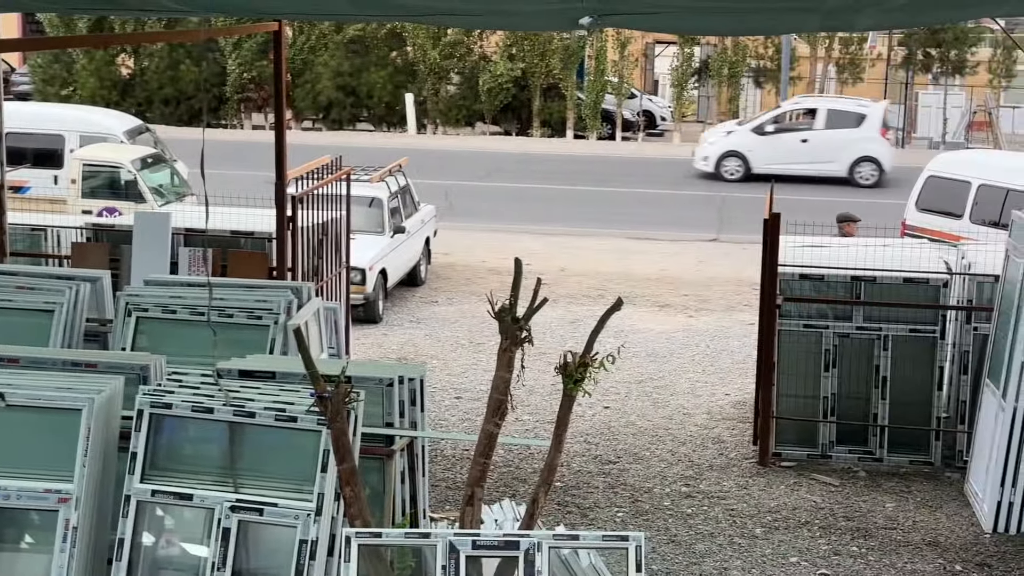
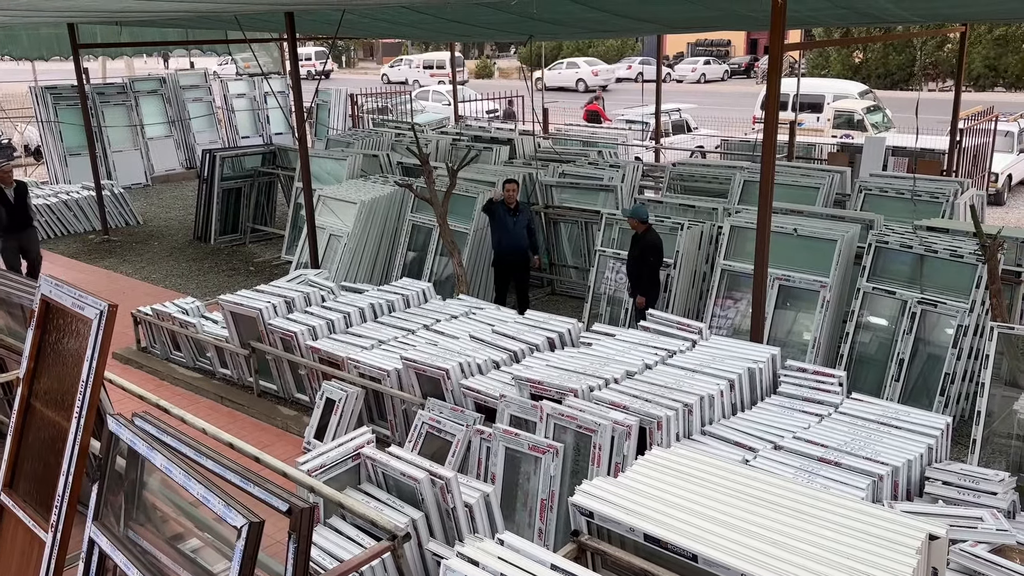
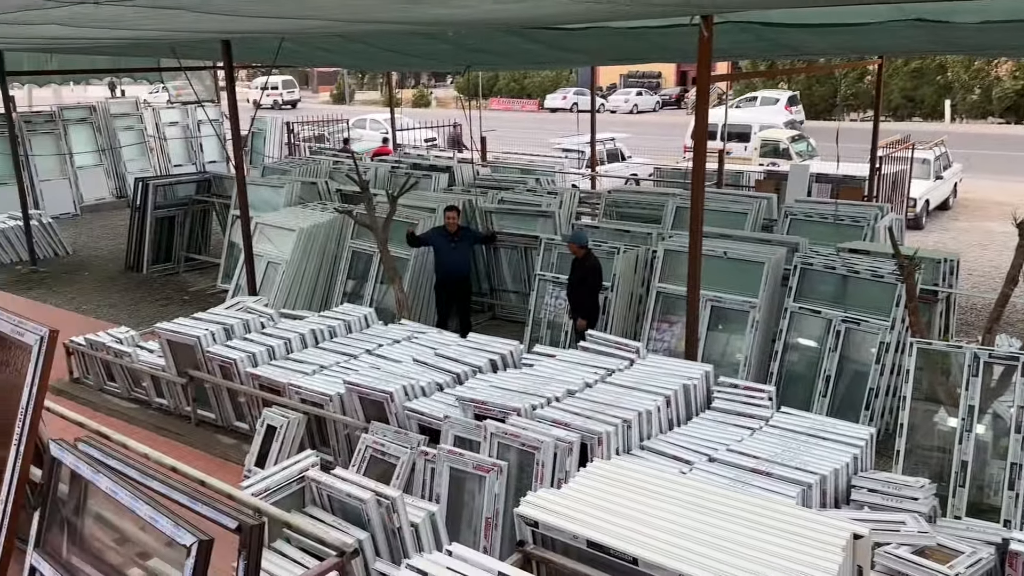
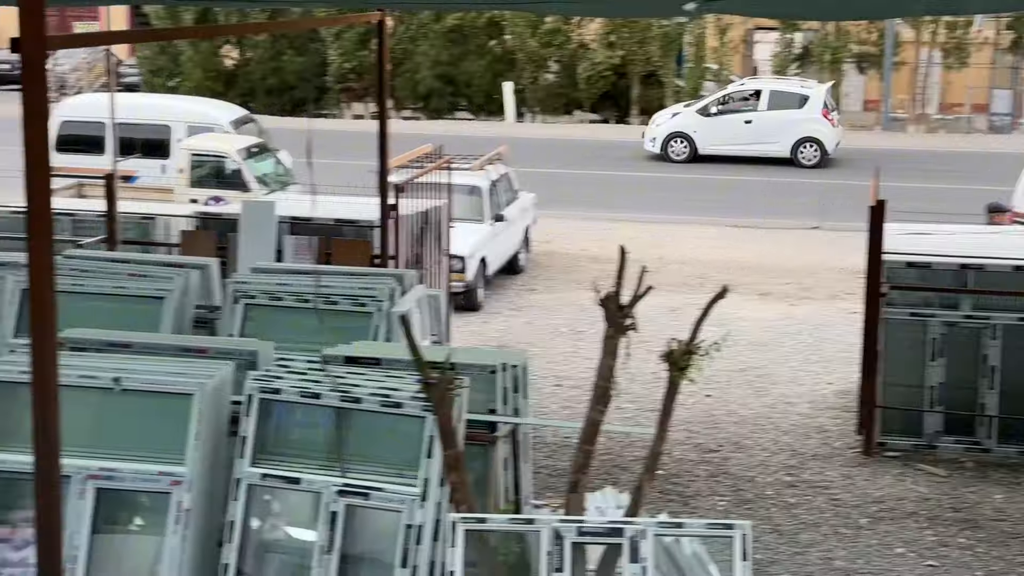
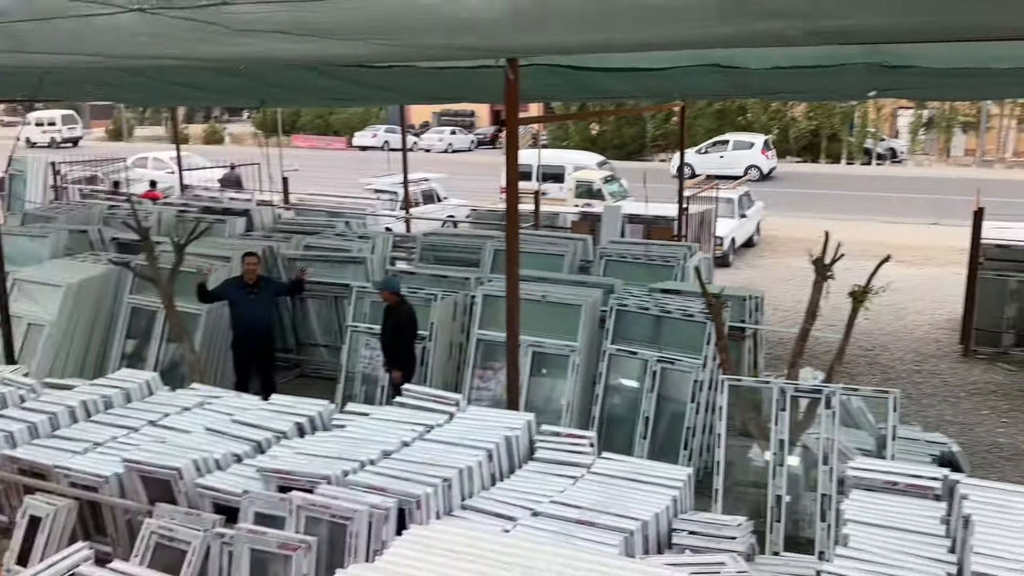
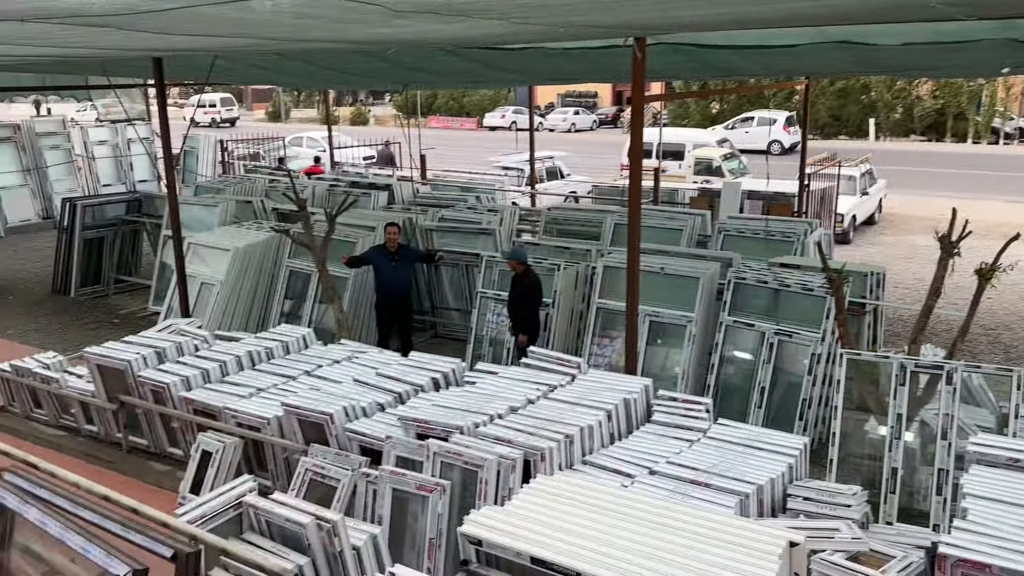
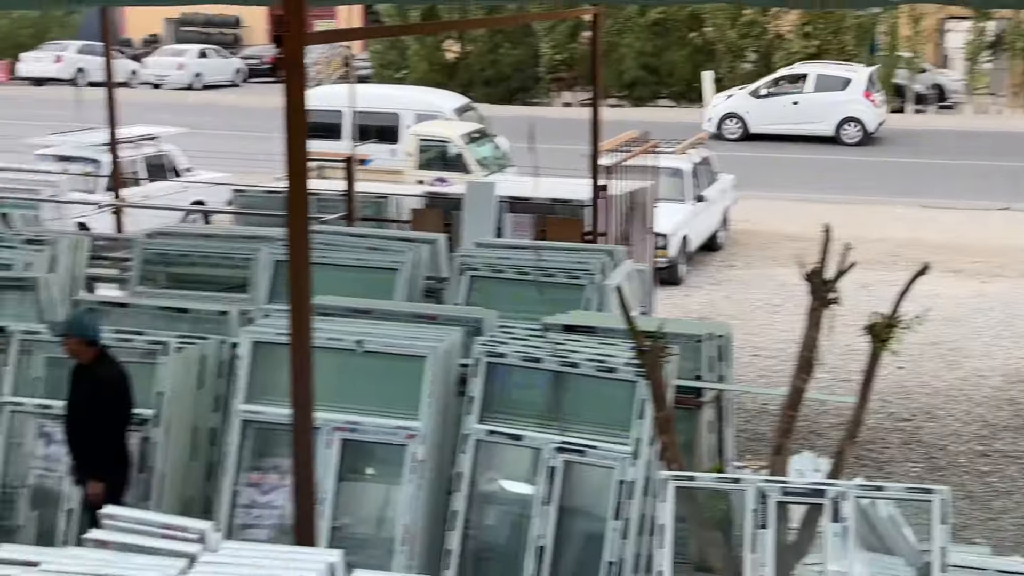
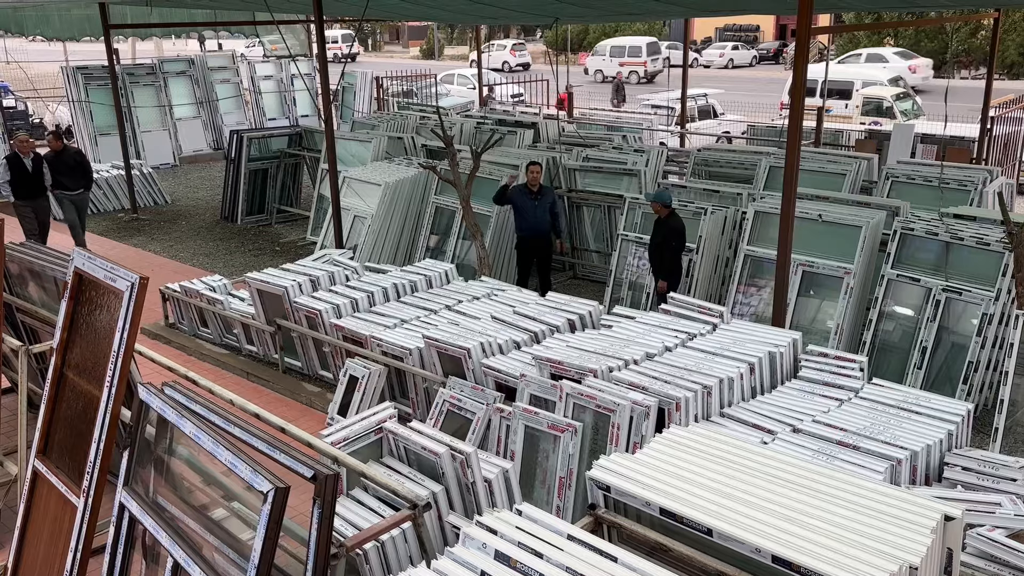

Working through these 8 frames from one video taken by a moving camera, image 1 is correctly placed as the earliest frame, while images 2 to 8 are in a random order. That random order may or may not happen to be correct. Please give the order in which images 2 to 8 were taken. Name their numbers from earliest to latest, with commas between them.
4, 7, 5, 6, 3, 8, 2
